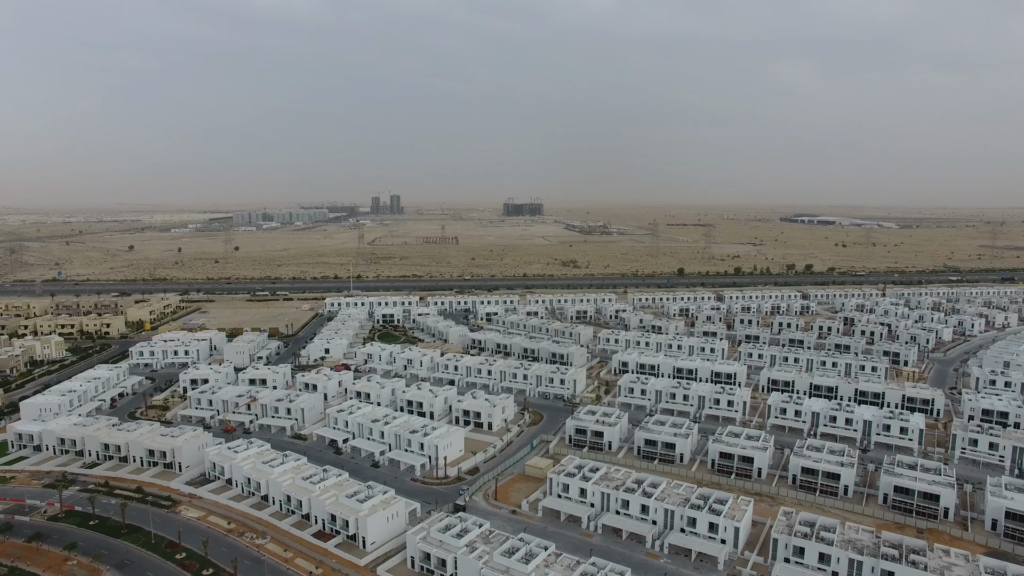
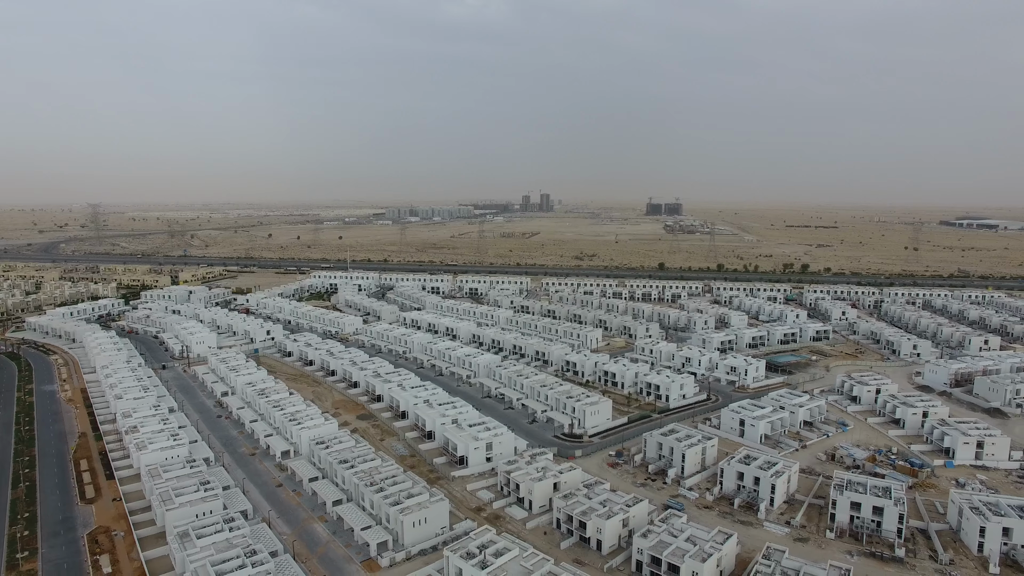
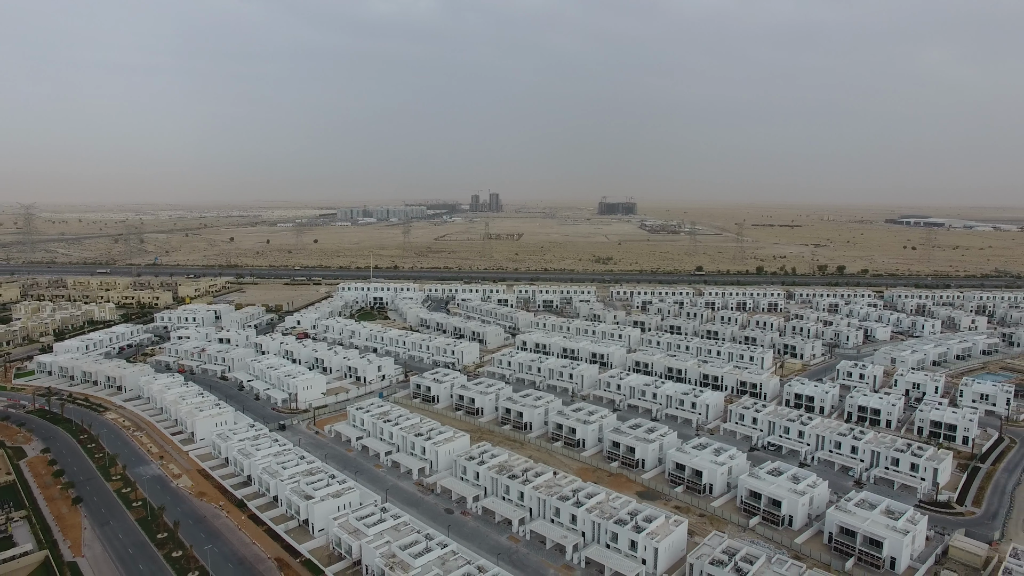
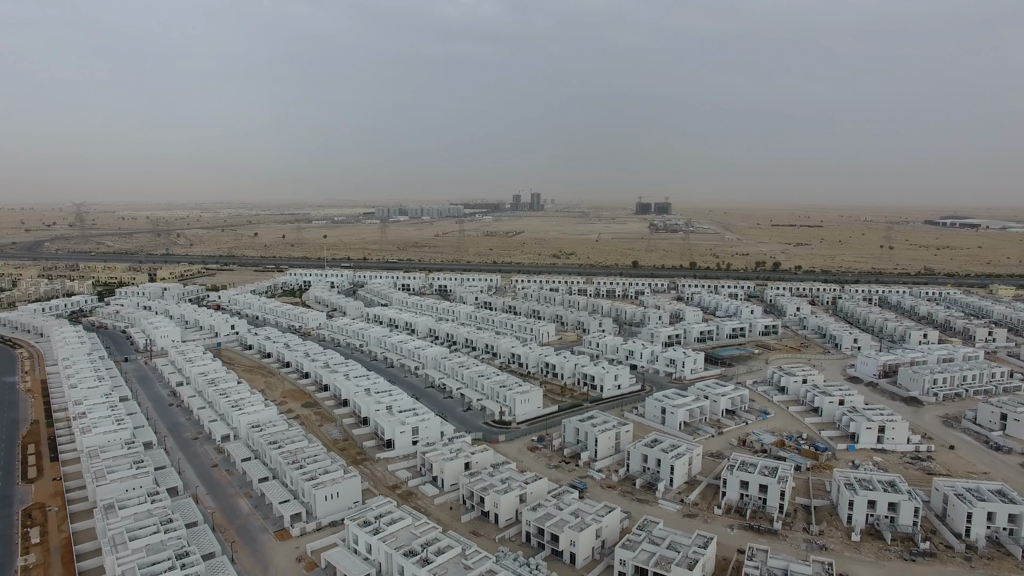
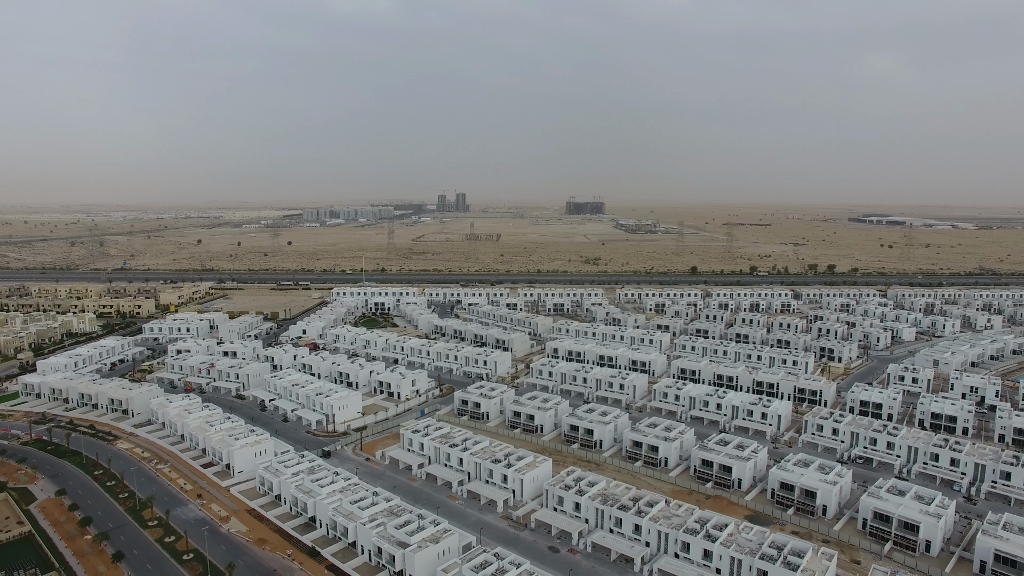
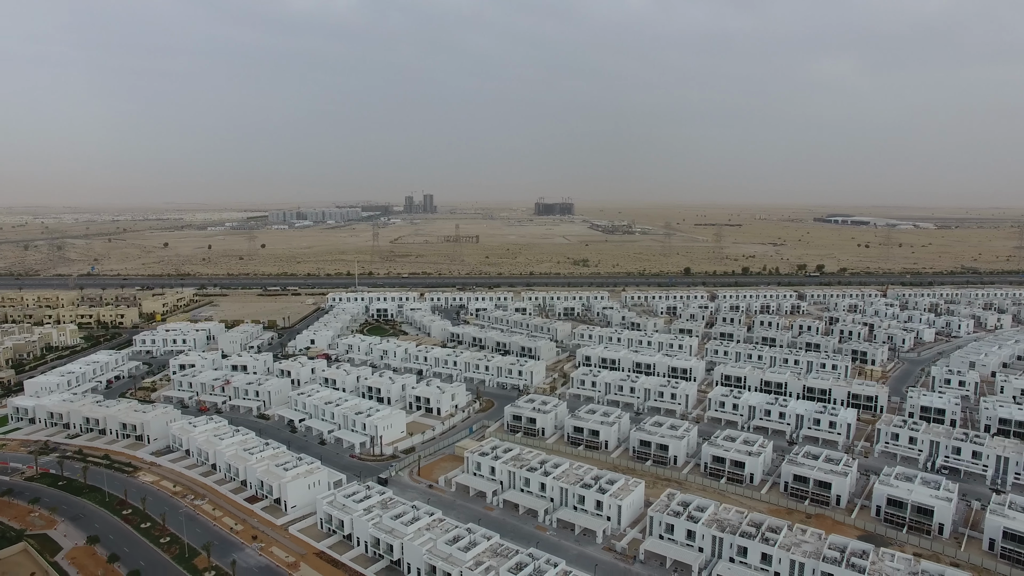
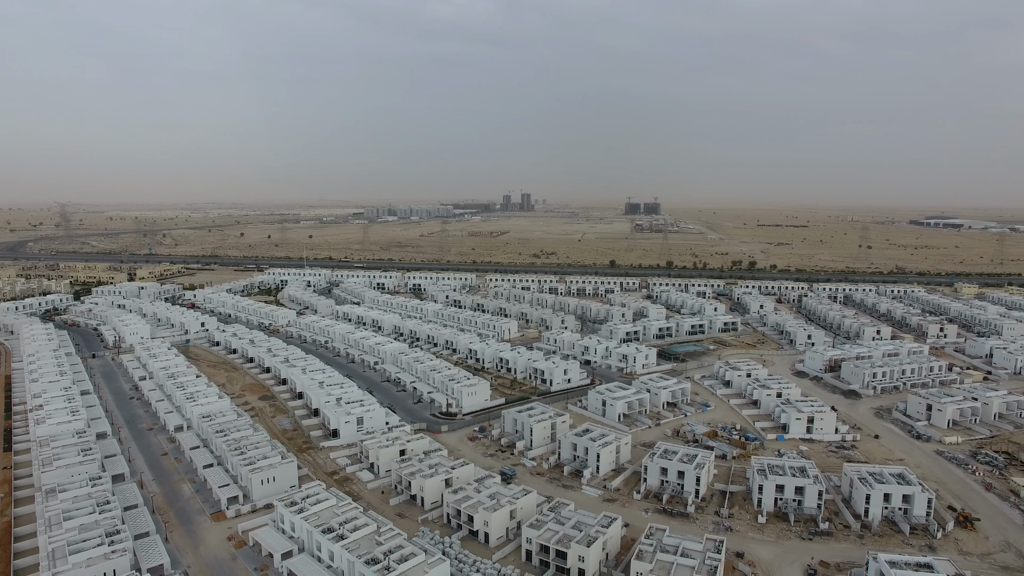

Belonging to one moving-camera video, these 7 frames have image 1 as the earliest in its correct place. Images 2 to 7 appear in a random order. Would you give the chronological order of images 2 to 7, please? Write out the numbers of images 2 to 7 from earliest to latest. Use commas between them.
6, 5, 3, 2, 4, 7
